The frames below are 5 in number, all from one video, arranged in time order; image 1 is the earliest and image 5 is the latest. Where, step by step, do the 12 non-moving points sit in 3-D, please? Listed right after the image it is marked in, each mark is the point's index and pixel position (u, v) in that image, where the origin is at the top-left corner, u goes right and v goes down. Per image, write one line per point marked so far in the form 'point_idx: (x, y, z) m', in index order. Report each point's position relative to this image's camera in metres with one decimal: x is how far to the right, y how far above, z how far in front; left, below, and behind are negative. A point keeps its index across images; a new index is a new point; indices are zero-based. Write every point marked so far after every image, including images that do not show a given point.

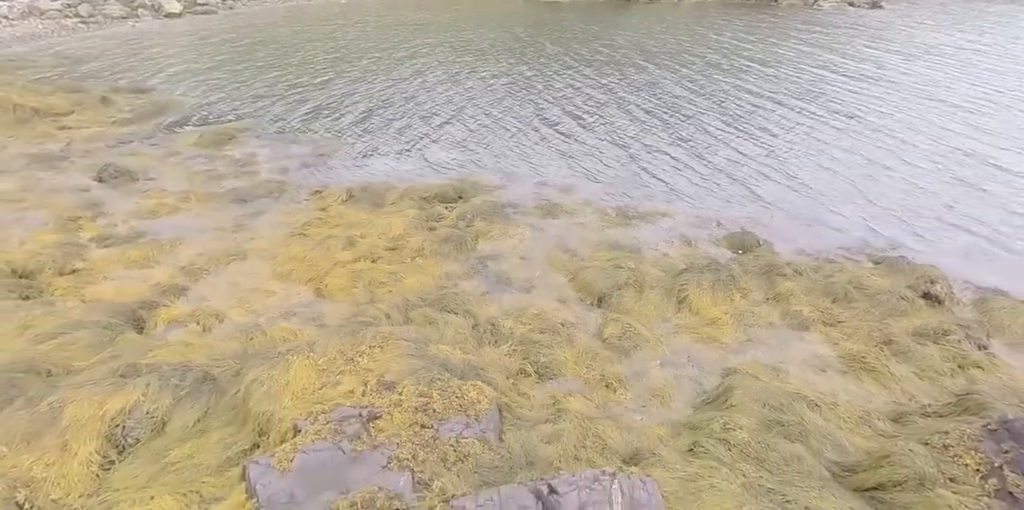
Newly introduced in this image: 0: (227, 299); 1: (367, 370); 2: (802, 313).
0: (-4.9, -0.7, +10.2) m
1: (-1.8, -1.5, +7.9) m
2: (+5.1, -1.0, +10.6) m
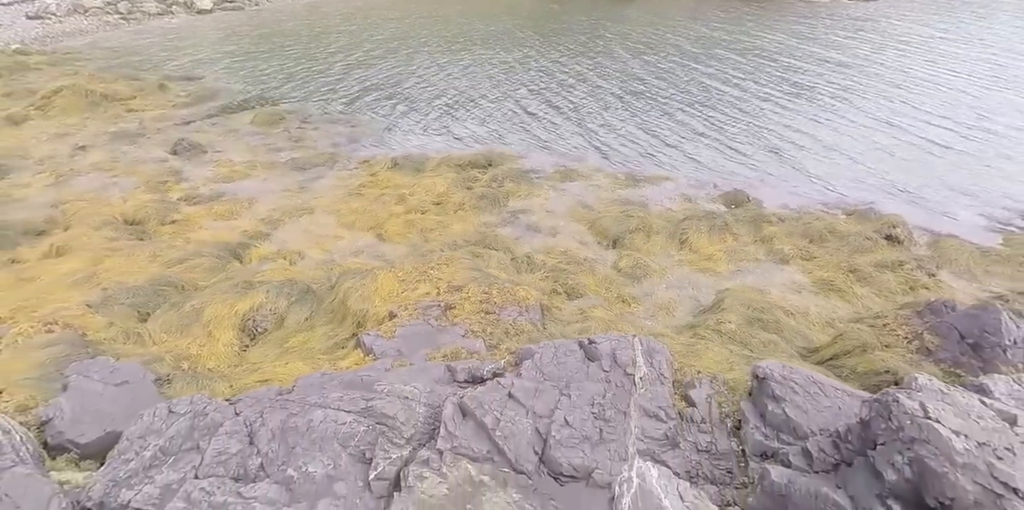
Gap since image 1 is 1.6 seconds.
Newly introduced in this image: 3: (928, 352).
0: (-4.3, +0.3, +12.3) m
1: (-1.2, -0.4, +9.9) m
2: (+5.7, +0.1, +12.6) m
3: (+5.5, -1.3, +7.9) m
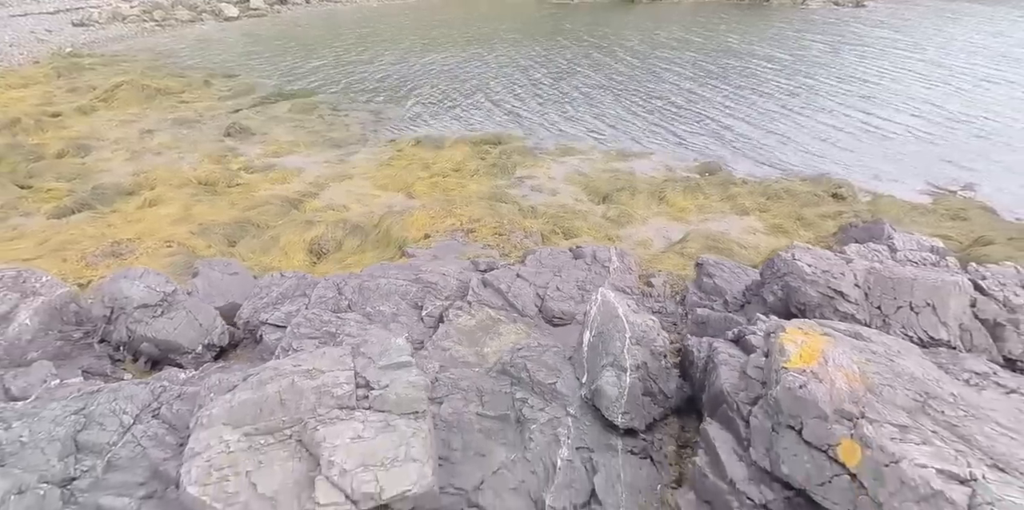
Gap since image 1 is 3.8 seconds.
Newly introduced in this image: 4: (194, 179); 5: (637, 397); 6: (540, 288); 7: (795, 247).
0: (-4.1, +1.4, +15.0) m
1: (-1.1, +0.8, +12.5) m
2: (+5.9, +1.3, +15.2) m
3: (+5.6, 0.0, +10.4) m
4: (-8.5, +2.1, +16.0) m
5: (+1.3, -1.5, +6.3) m
6: (+0.4, -0.5, +8.9) m
7: (+3.8, +0.1, +8.1) m
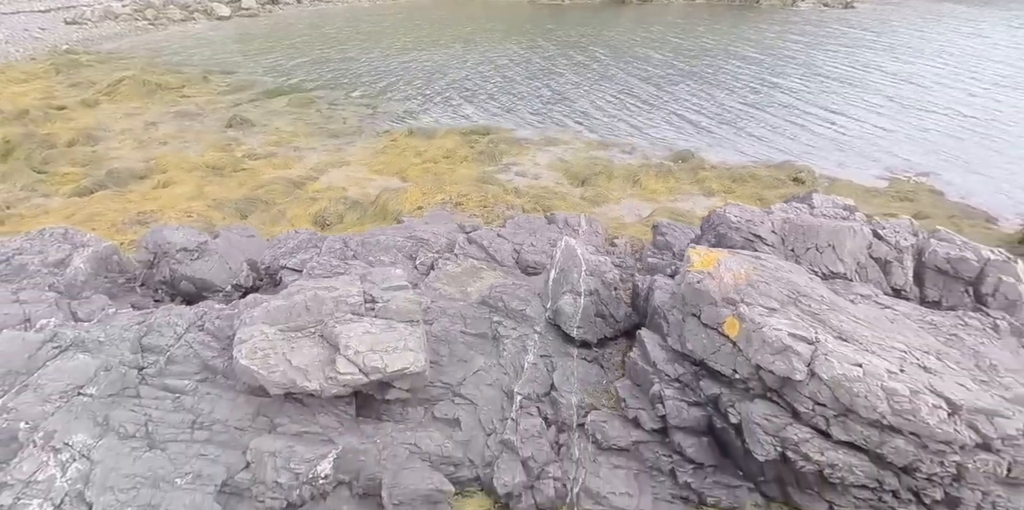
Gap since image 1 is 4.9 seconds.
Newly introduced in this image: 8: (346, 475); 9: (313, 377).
0: (-4.5, +2.1, +16.4) m
1: (-1.4, +1.5, +14.0) m
2: (+5.4, +1.9, +16.7) m
3: (+5.3, +0.7, +12.0) m
4: (-9.0, +2.7, +17.4) m
5: (+1.0, -0.8, +7.8) m
6: (+0.1, +0.2, +10.4) m
7: (+3.5, +0.8, +9.6) m
8: (-1.6, -2.1, +5.8) m
9: (-2.0, -1.2, +6.0) m
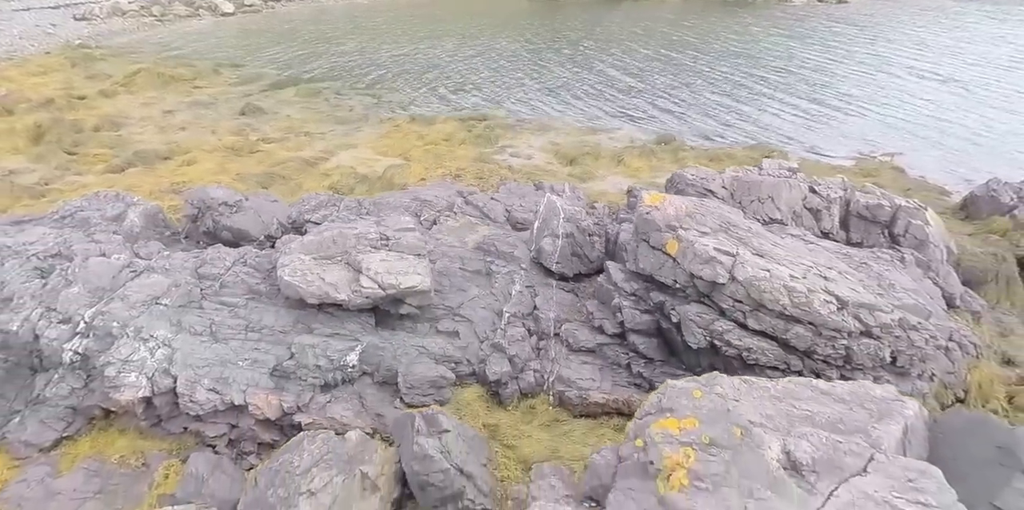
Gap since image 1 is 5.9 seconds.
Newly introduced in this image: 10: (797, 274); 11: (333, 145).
0: (-4.7, +2.9, +17.9) m
1: (-1.6, +2.3, +15.5) m
2: (+5.3, +2.8, +18.3) m
3: (+5.1, +1.5, +13.5) m
4: (-9.1, +3.5, +18.9) m
5: (+0.9, 0.0, +9.3) m
6: (-0.1, +1.0, +11.9) m
7: (+3.3, +1.6, +11.1) m
8: (-1.8, -1.4, +7.3) m
9: (-2.1, -0.4, +7.5) m
10: (+3.4, -0.2, +7.0) m
11: (-5.8, +3.6, +19.3) m
